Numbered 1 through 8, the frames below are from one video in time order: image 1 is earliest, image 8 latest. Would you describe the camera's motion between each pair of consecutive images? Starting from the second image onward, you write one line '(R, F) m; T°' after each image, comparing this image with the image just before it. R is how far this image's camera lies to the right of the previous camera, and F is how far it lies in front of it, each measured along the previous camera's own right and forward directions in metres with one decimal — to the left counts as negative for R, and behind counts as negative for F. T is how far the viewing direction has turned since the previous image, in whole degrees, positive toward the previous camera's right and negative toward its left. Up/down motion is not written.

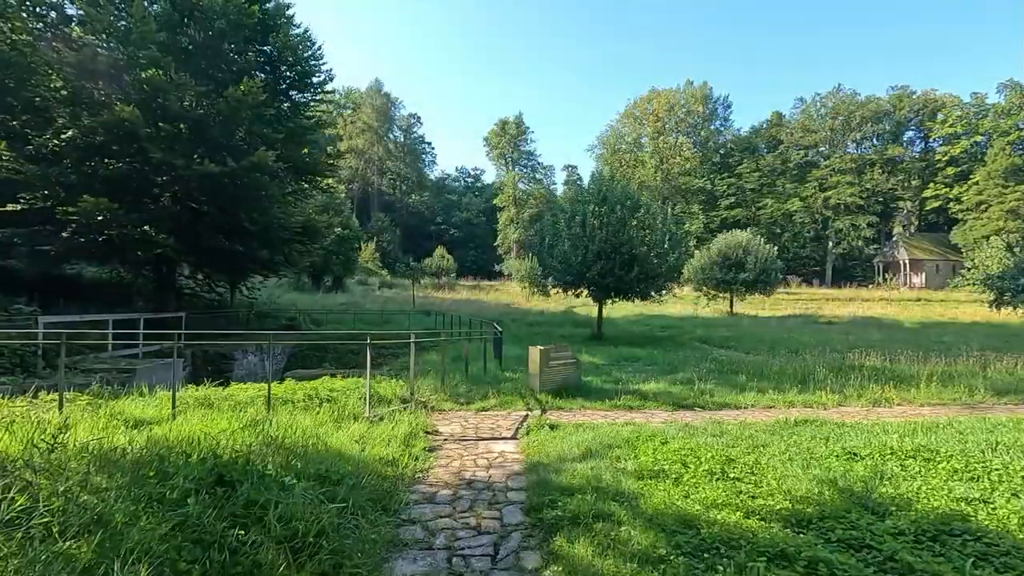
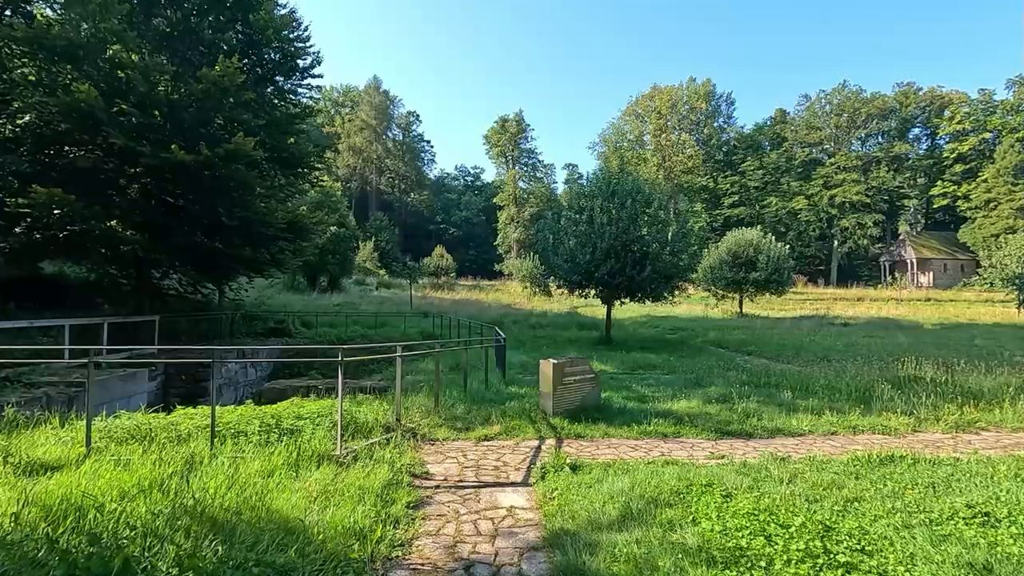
(-0.1, +1.3) m; 0°
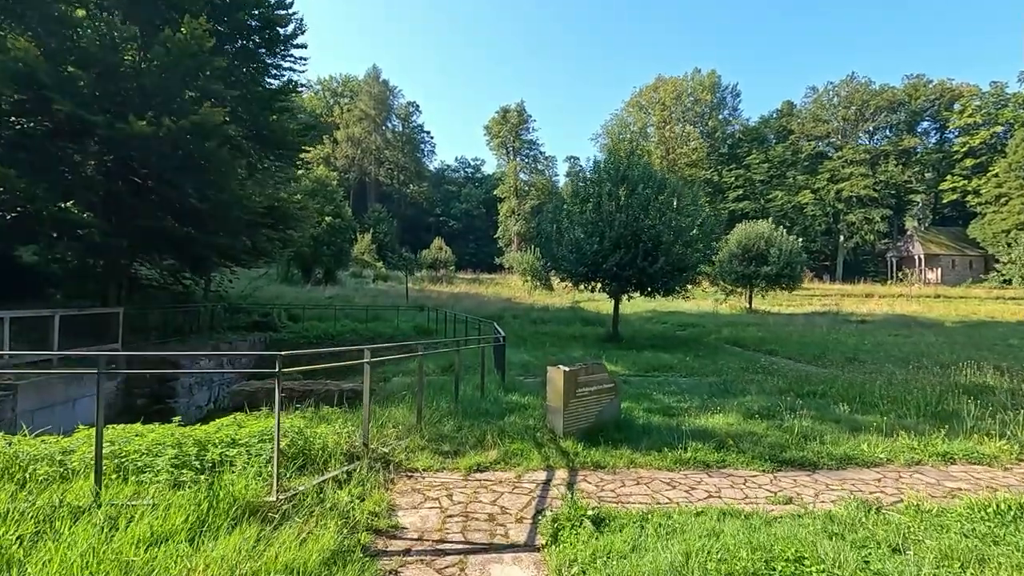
(0.0, +1.3) m; 0°
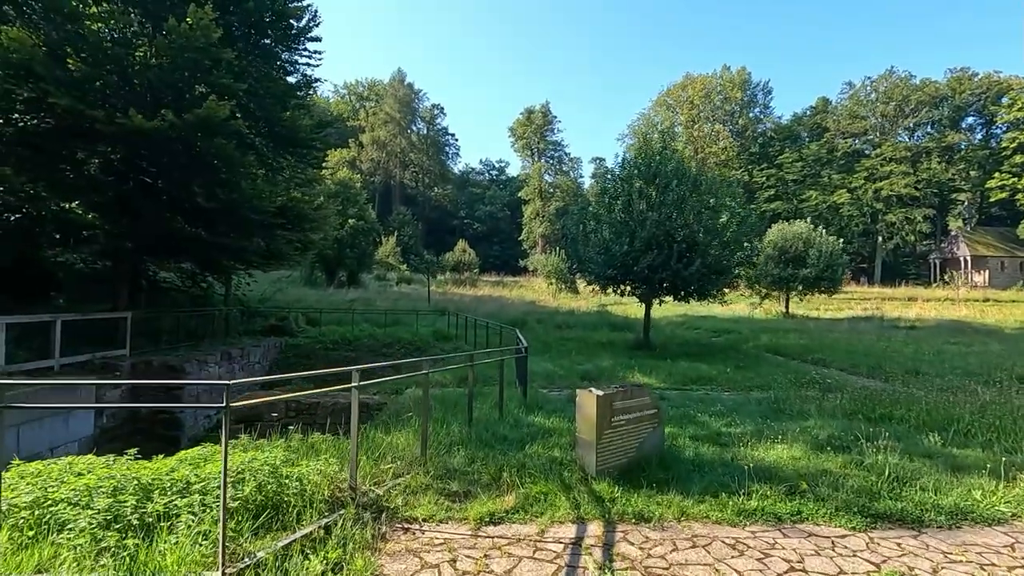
(0.0, +0.9) m; -3°
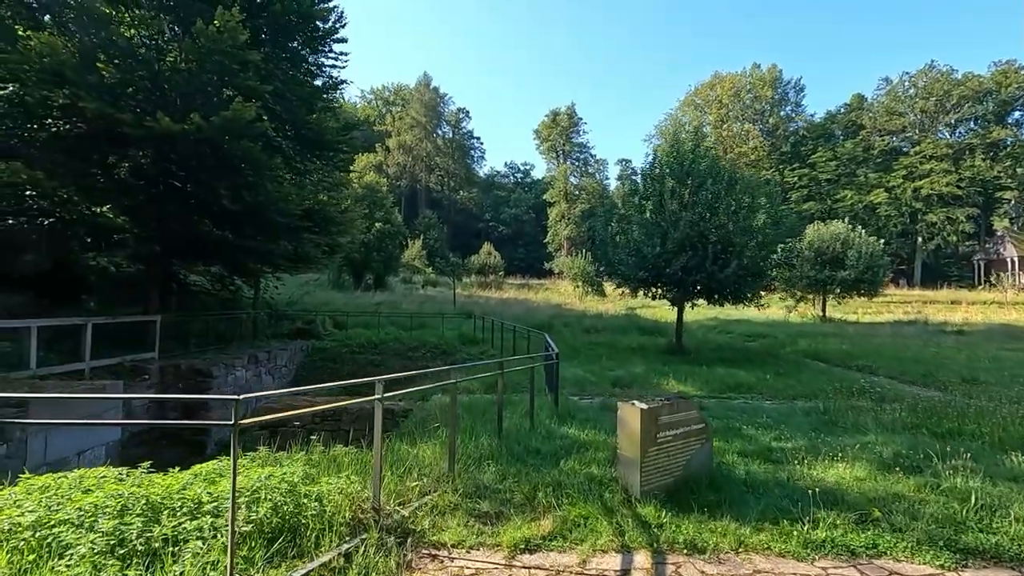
(-0.1, +0.3) m; -3°
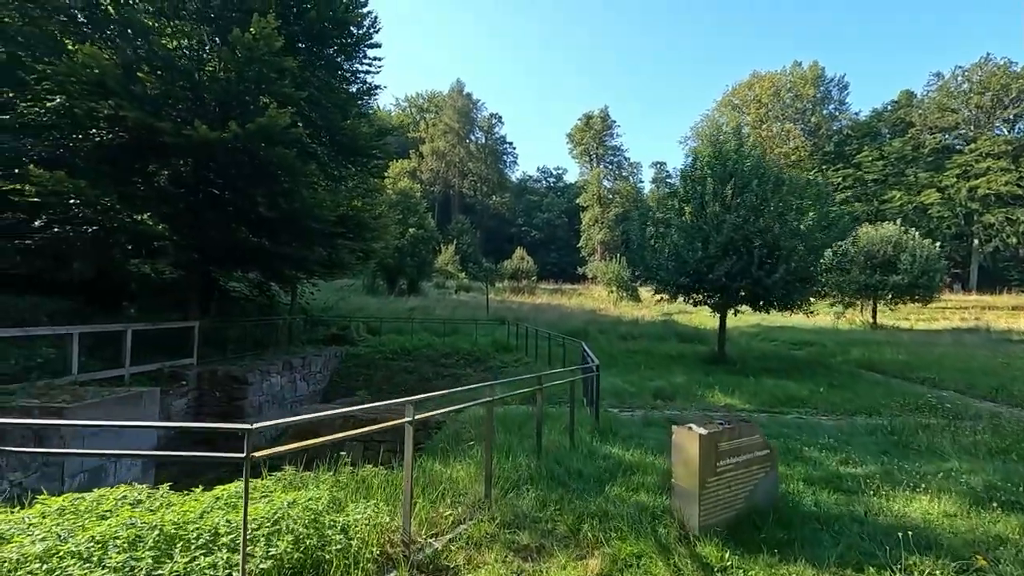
(-0.1, +0.3) m; -3°
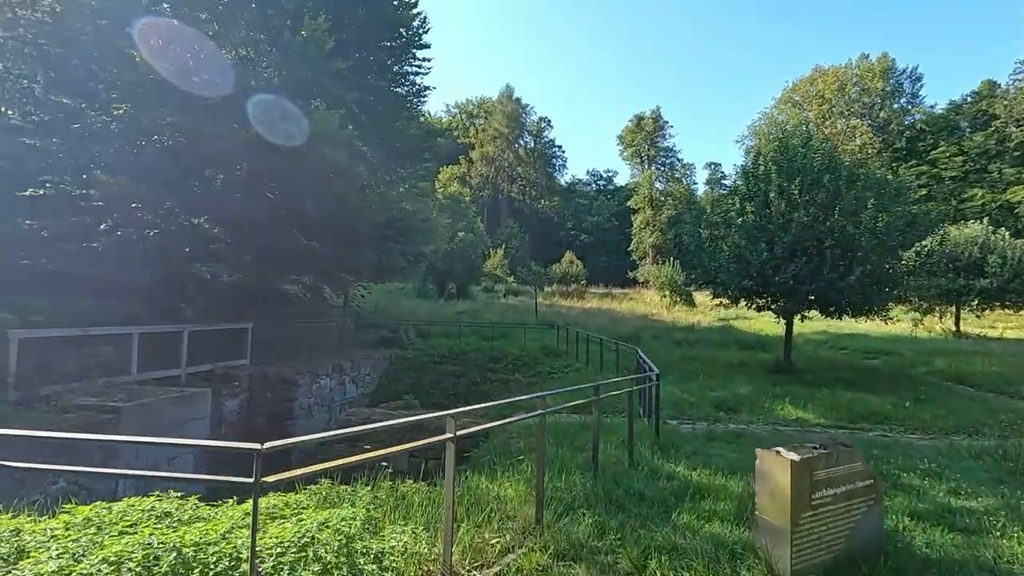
(0.0, +0.4) m; -5°
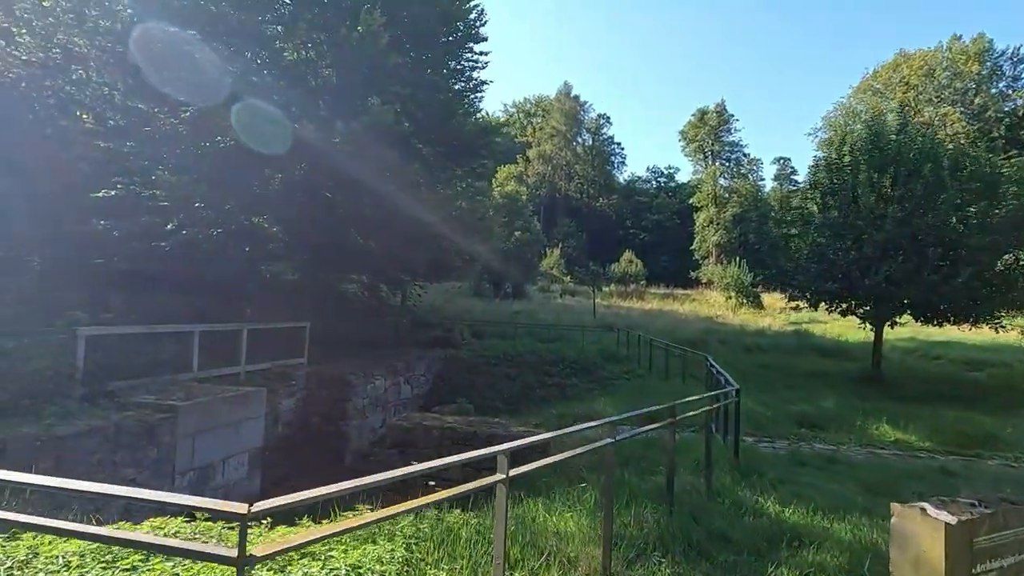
(0.0, +0.5) m; -6°
